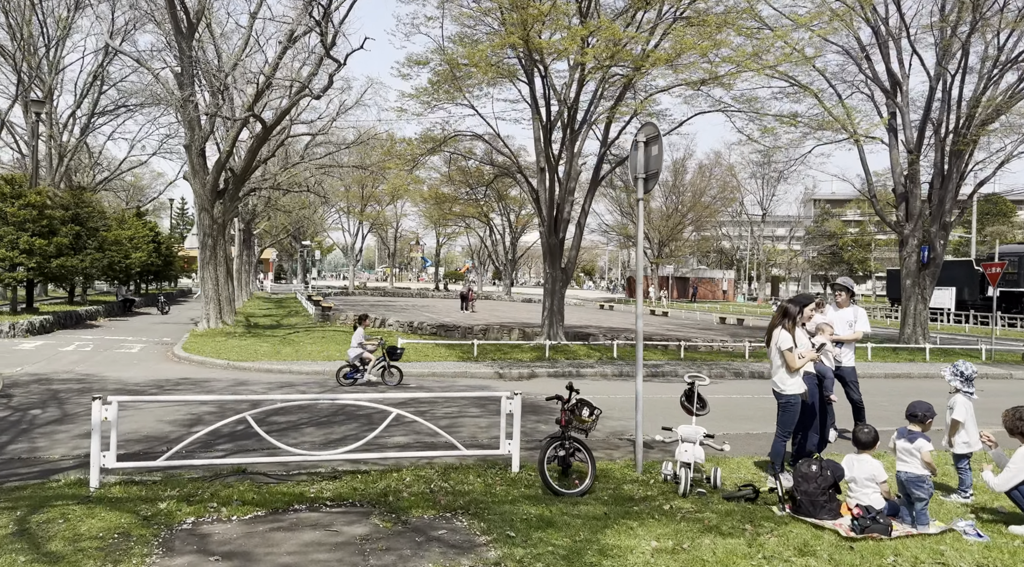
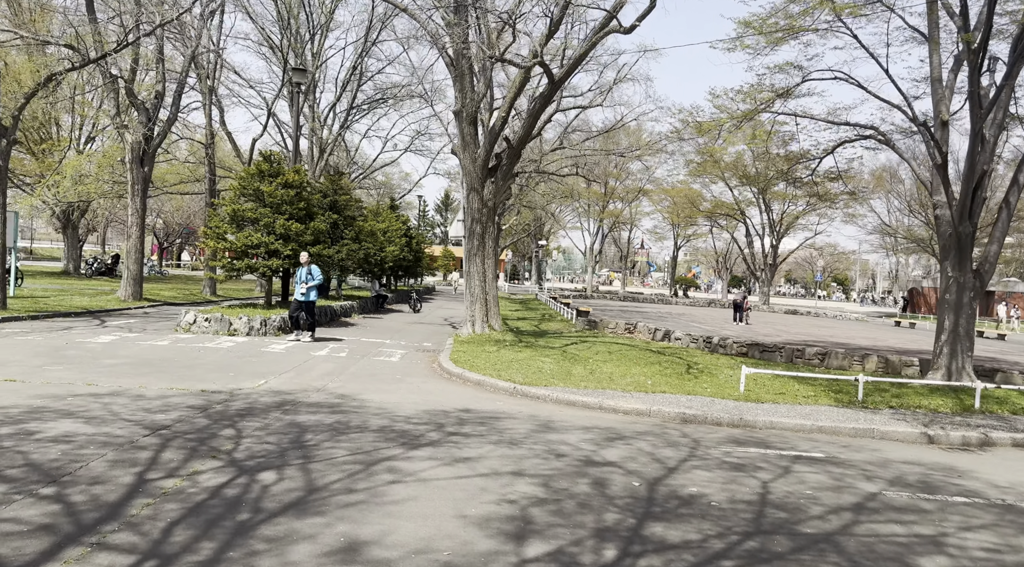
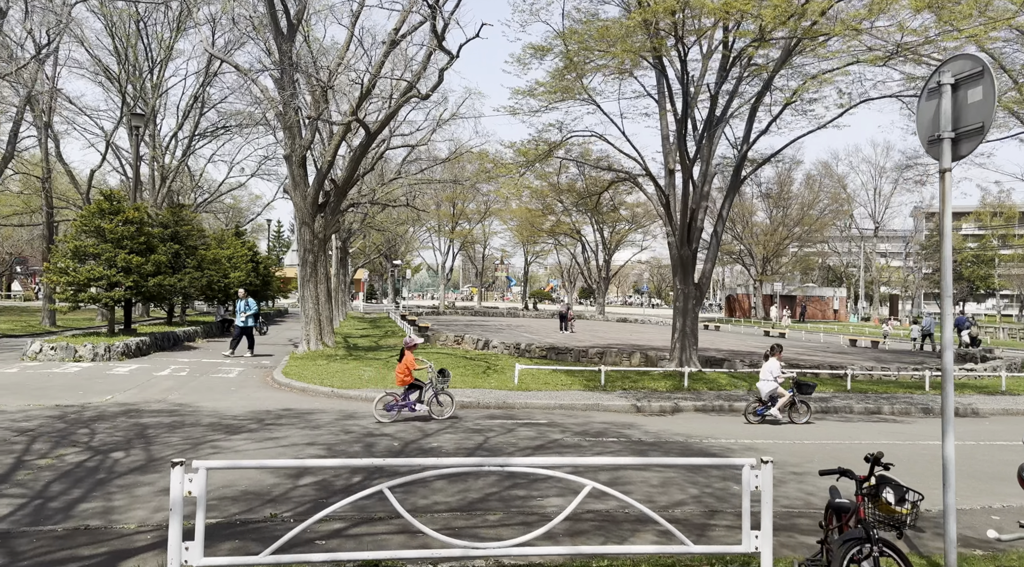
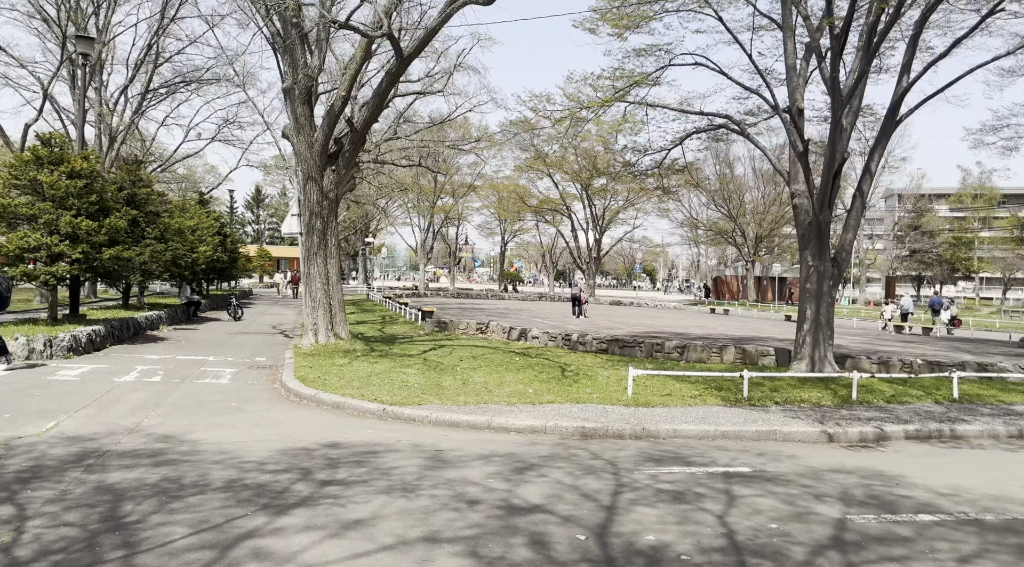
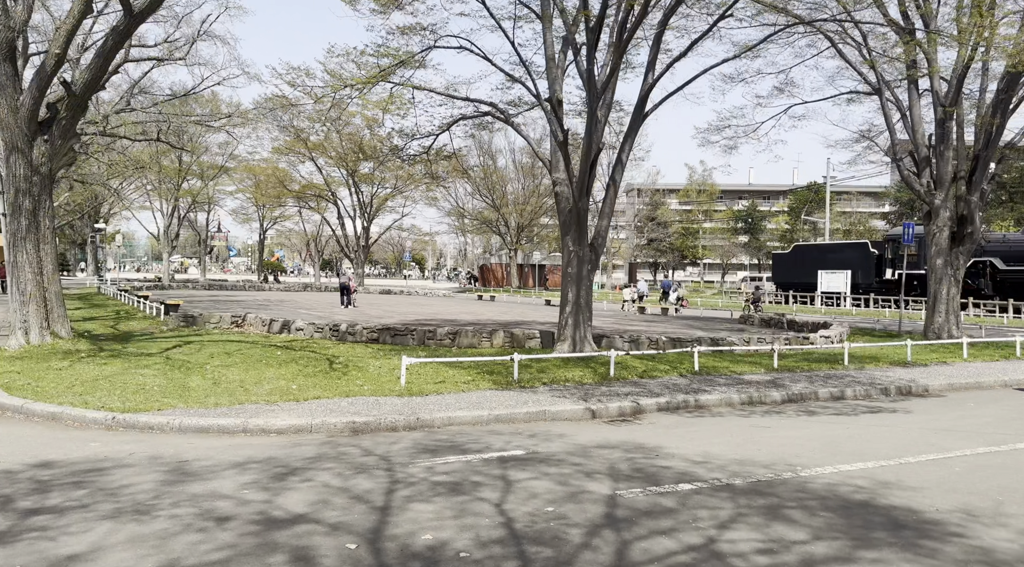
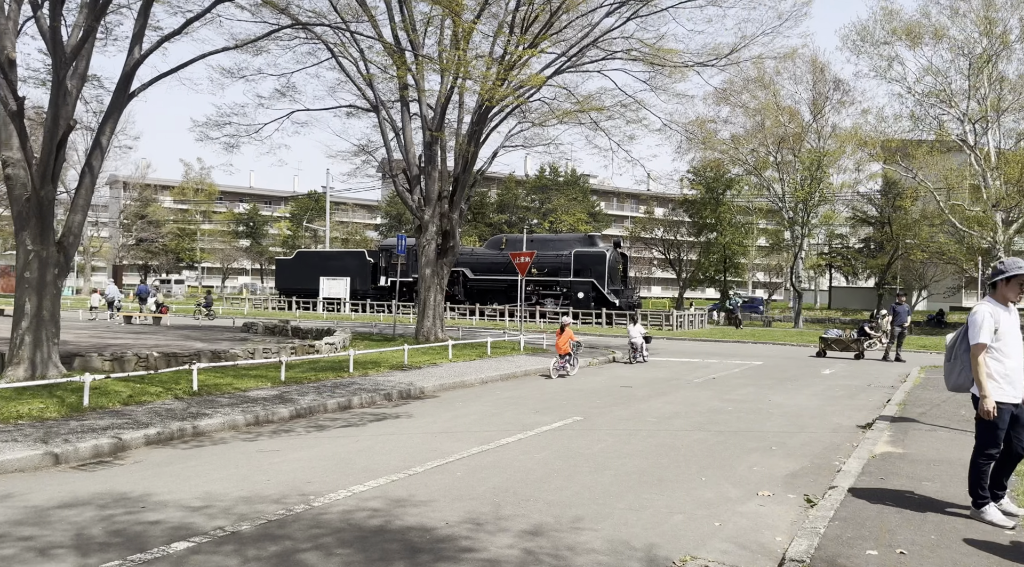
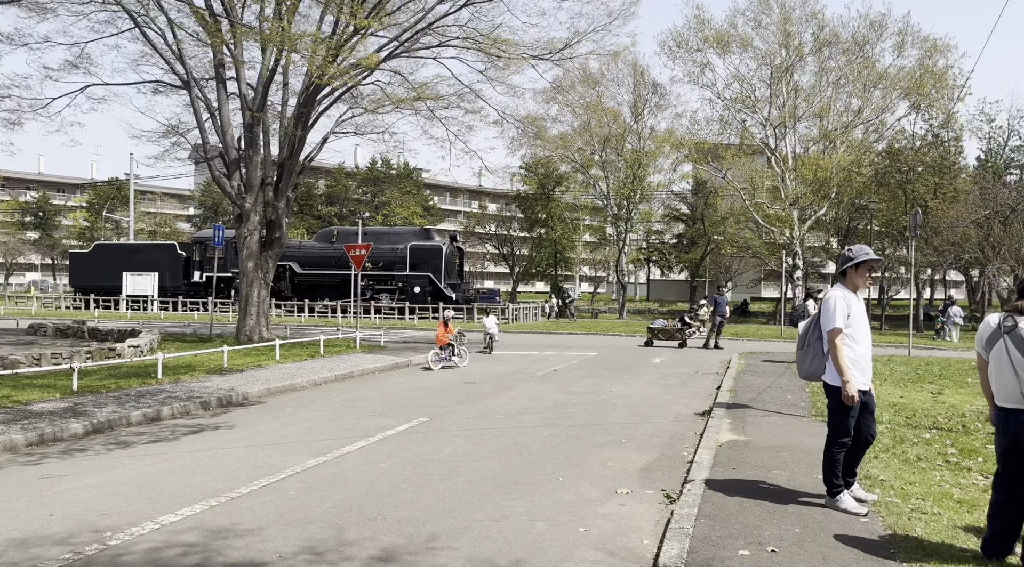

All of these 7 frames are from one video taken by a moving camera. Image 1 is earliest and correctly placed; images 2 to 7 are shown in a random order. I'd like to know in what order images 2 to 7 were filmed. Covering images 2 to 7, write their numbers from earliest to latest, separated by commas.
3, 2, 4, 5, 6, 7
